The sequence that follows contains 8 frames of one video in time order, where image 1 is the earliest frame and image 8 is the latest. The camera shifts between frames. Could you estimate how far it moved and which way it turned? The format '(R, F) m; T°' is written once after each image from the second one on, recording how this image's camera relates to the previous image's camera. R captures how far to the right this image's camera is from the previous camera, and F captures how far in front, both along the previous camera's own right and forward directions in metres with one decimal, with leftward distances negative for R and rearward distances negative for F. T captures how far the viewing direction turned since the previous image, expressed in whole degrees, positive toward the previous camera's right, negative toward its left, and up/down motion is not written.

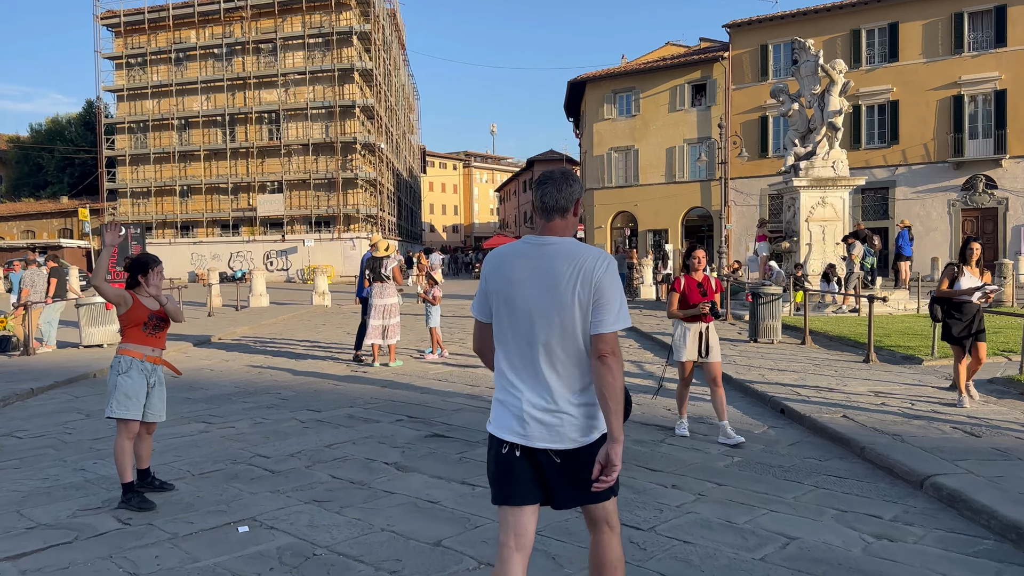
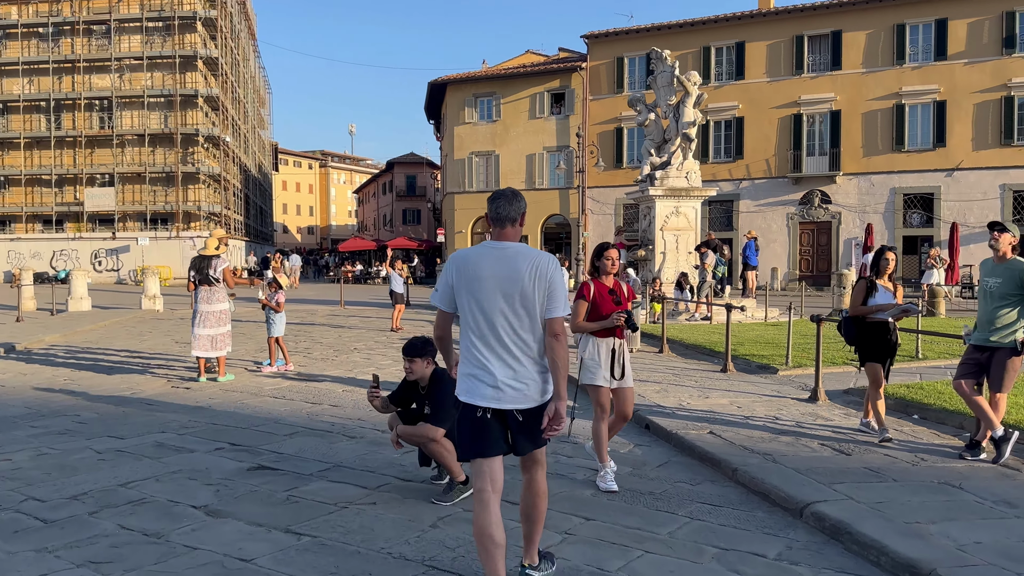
(+0.1, +0.8) m; +10°
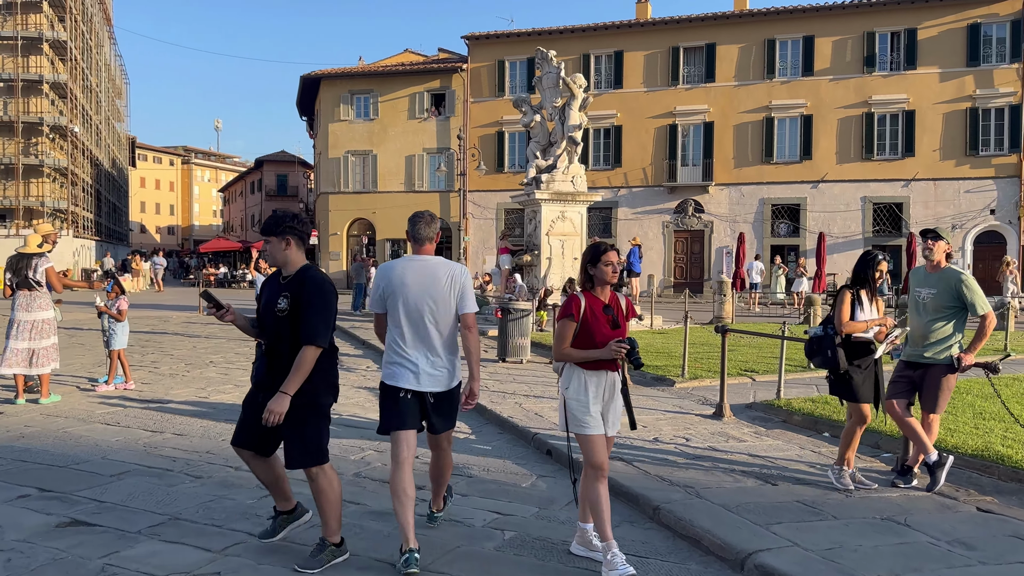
(-0.1, +0.9) m; +9°
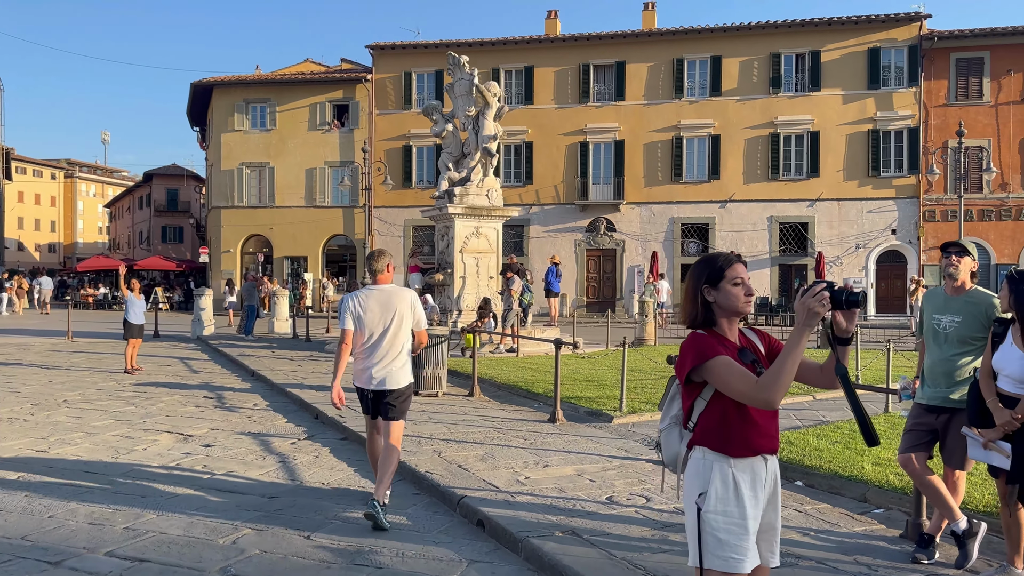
(-0.1, +1.3) m; +7°
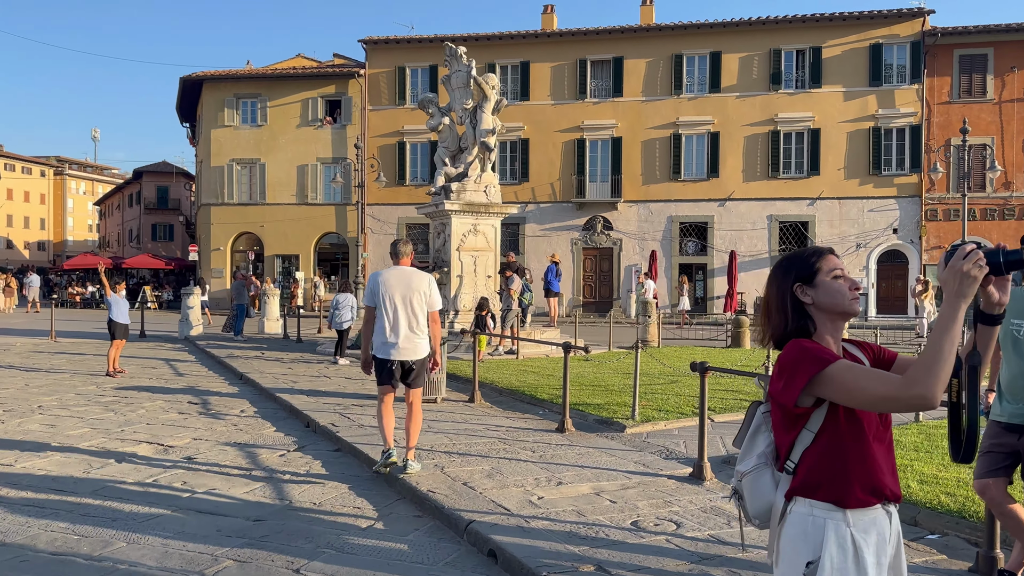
(-0.1, +0.5) m; +1°
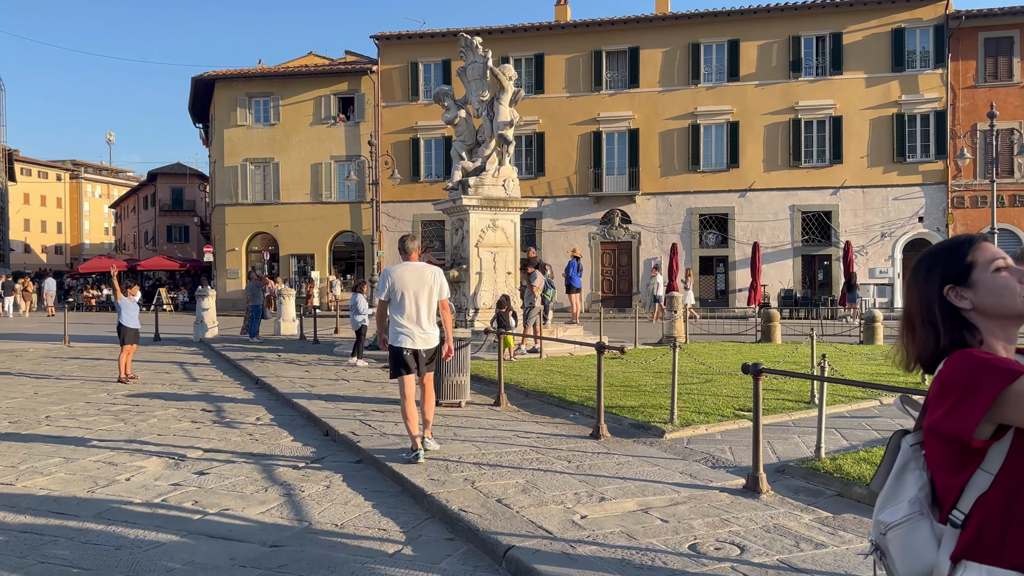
(-0.1, +0.5) m; -1°
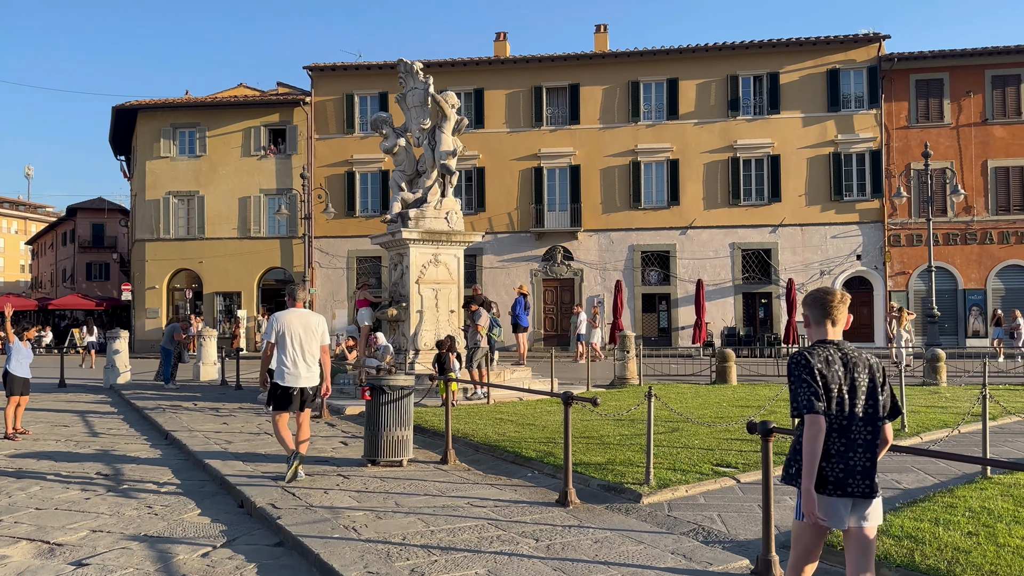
(-0.1, +1.0) m; +4°
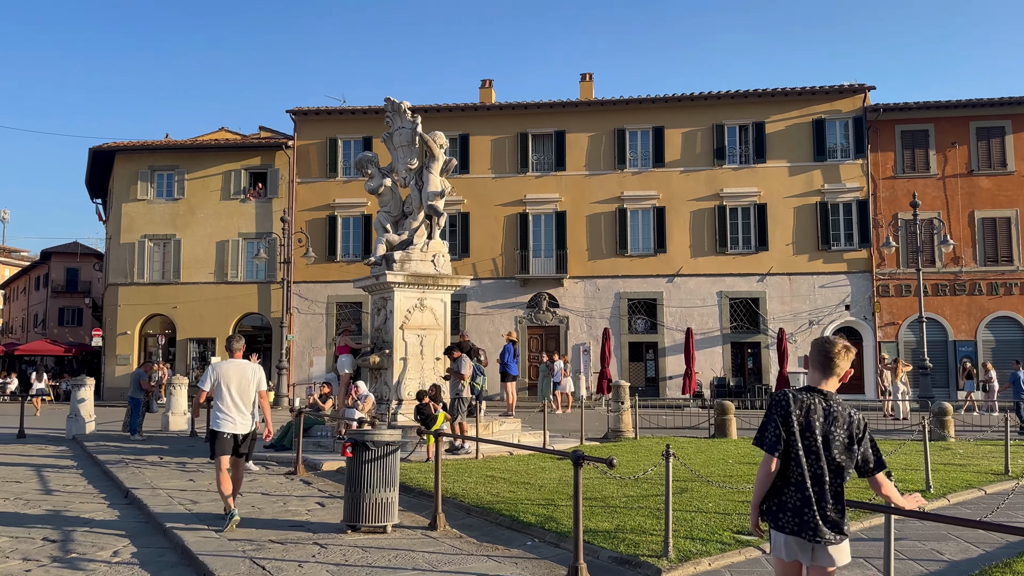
(-0.2, +0.7) m; +1°
